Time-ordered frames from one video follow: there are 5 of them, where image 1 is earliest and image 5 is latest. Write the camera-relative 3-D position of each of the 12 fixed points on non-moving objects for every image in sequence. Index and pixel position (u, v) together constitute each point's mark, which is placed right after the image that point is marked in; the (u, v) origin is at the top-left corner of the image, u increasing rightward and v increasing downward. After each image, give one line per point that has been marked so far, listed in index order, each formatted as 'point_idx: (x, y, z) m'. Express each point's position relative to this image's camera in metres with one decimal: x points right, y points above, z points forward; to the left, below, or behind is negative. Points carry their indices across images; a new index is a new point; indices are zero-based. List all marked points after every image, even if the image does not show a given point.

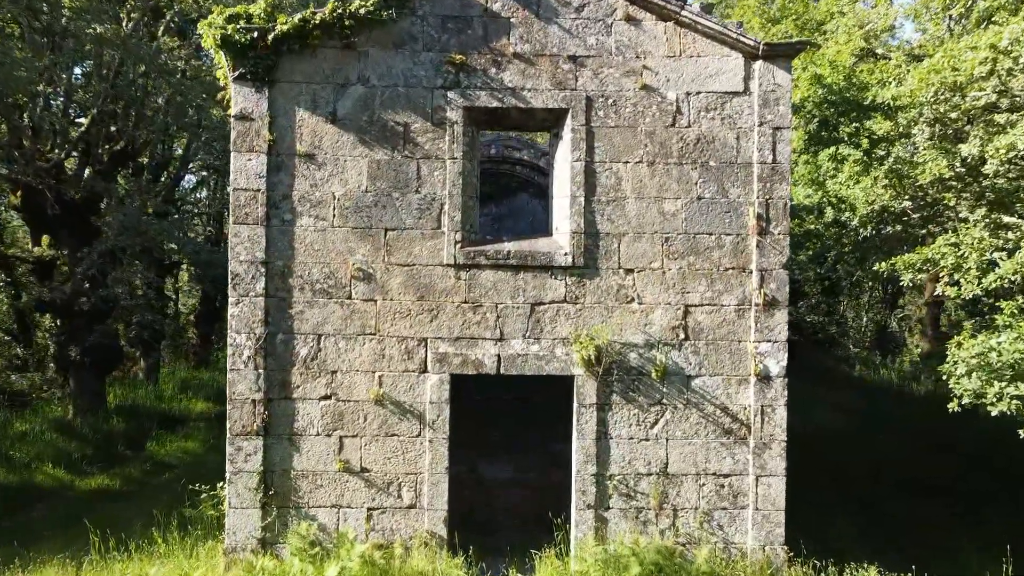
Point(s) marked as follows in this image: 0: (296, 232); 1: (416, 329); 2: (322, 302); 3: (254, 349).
0: (-1.7, +0.4, +6.0) m
1: (-0.7, -0.3, +6.0) m
2: (-1.5, -0.1, +6.0) m
3: (-2.0, -0.5, +5.9) m
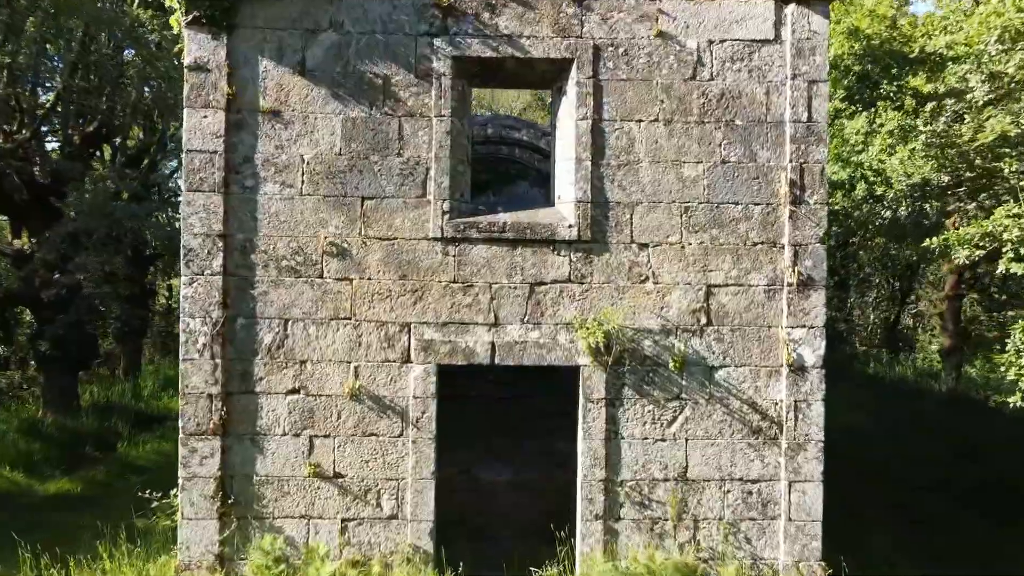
0: (-1.7, +0.6, +5.2) m
1: (-0.8, -0.2, +5.2) m
2: (-1.5, 0.0, +5.2) m
3: (-2.0, -0.3, +5.1) m
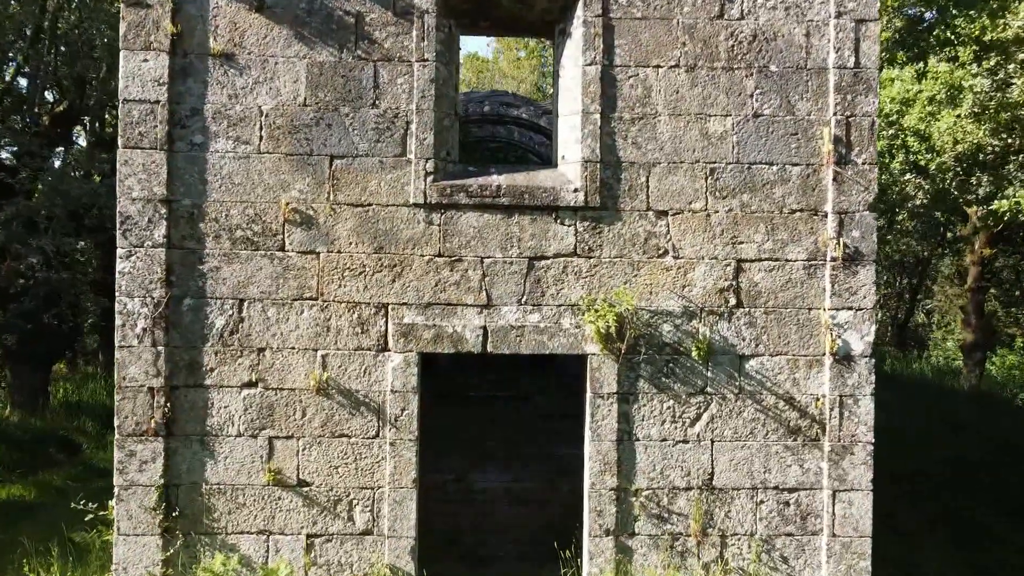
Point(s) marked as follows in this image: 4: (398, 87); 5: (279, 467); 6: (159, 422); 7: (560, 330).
0: (-1.7, +0.7, +4.4) m
1: (-0.8, 0.0, +4.4) m
2: (-1.5, +0.2, +4.4) m
3: (-2.0, -0.2, +4.3) m
4: (-0.7, +1.2, +4.4) m
5: (-1.4, -1.0, +4.4) m
6: (-2.0, -0.8, +4.4) m
7: (+0.3, -0.2, +4.4) m
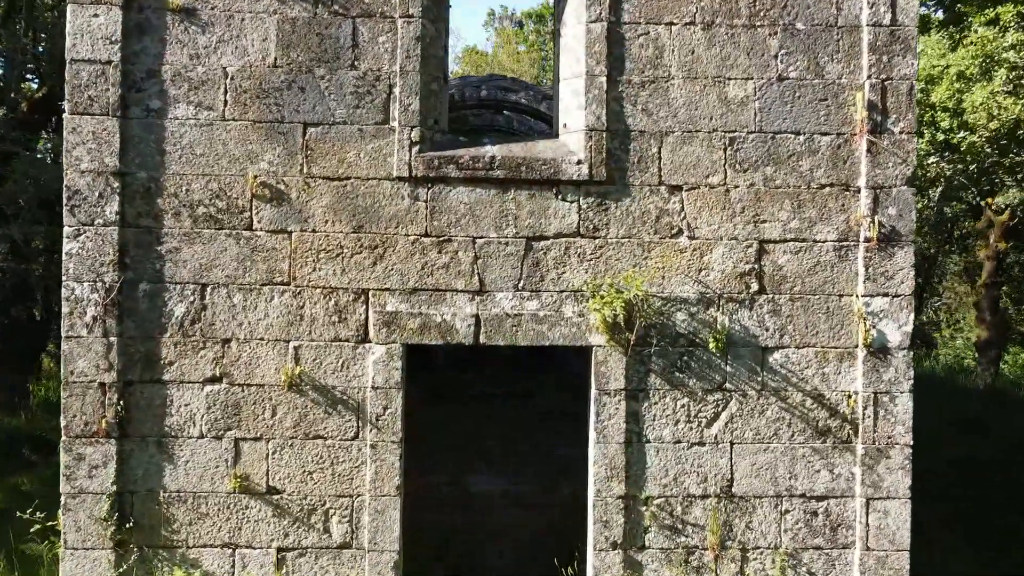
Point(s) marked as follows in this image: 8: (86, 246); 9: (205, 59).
0: (-1.8, +0.8, +3.9) m
1: (-0.8, +0.1, +4.0) m
2: (-1.6, +0.3, +3.9) m
3: (-2.1, -0.1, +3.9) m
4: (-0.7, +1.3, +4.0) m
5: (-1.4, -0.9, +3.9) m
6: (-2.0, -0.7, +3.9) m
7: (+0.3, -0.2, +4.0) m
8: (-2.1, +0.2, +3.9) m
9: (-1.6, +1.2, +3.9) m
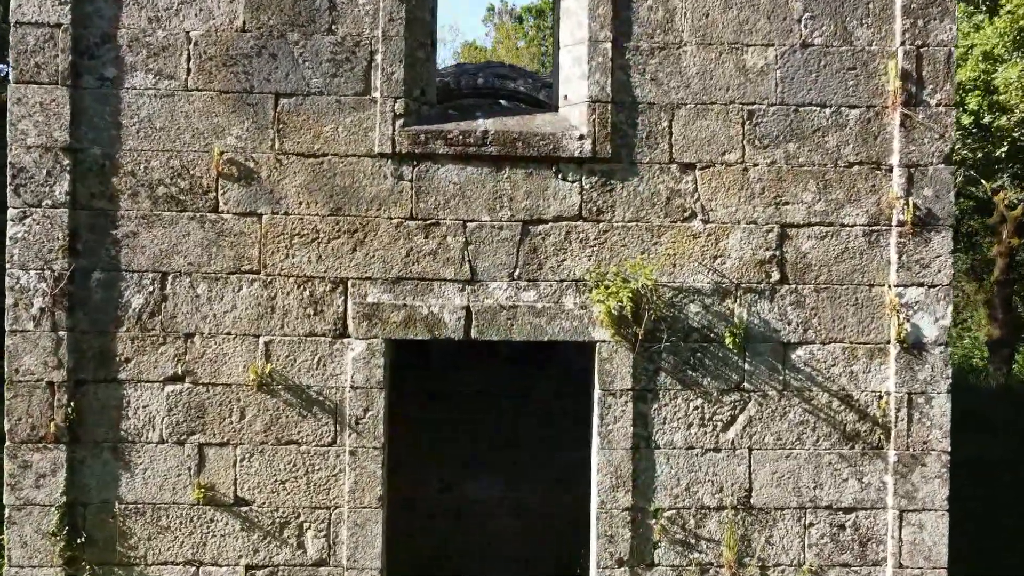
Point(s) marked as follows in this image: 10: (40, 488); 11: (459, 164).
0: (-1.8, +0.9, +3.5) m
1: (-0.8, +0.1, +3.6) m
2: (-1.6, +0.3, +3.5) m
3: (-2.1, 0.0, +3.5) m
4: (-0.7, +1.3, +3.6) m
5: (-1.4, -0.9, +3.6) m
6: (-2.1, -0.6, +3.5) m
7: (+0.2, -0.1, +3.6) m
8: (-2.2, +0.3, +3.5) m
9: (-1.6, +1.2, +3.5) m
10: (-2.1, -0.9, +3.5) m
11: (-0.2, +0.6, +3.6) m
